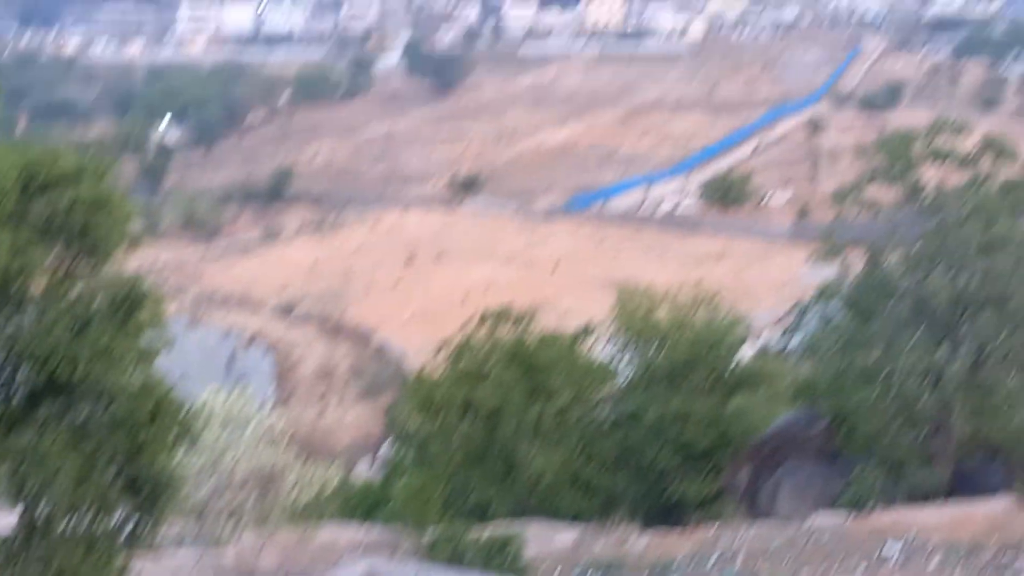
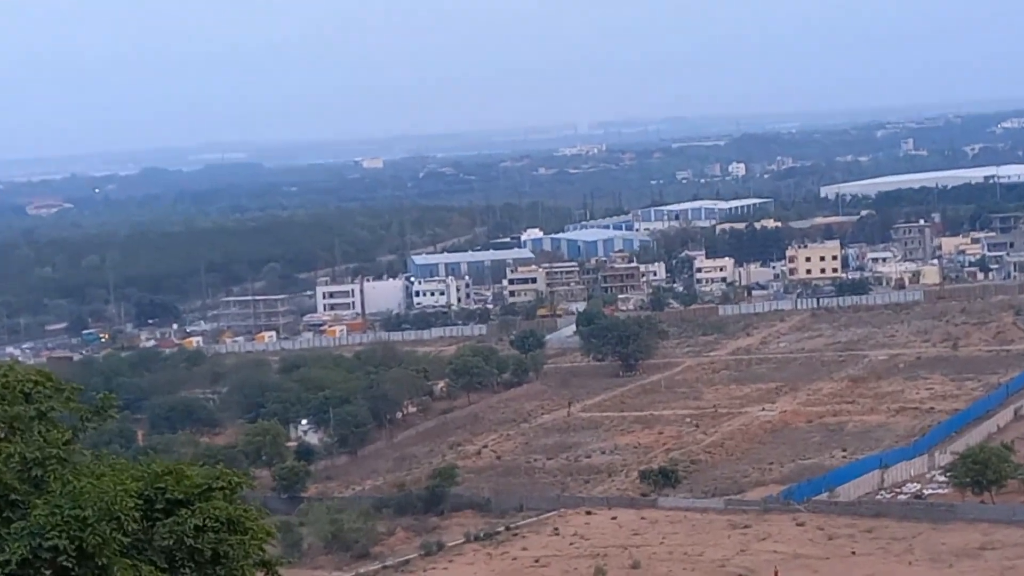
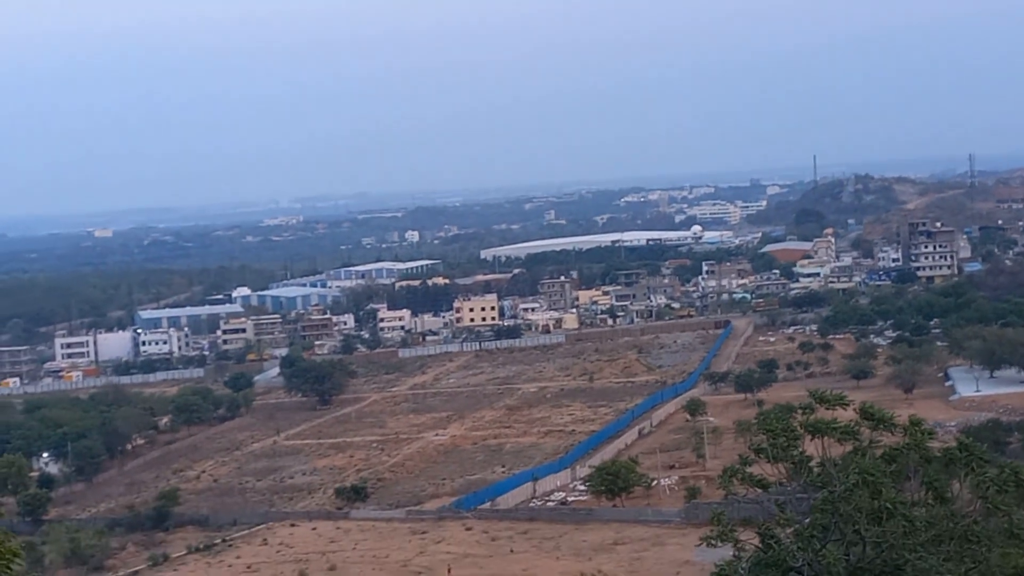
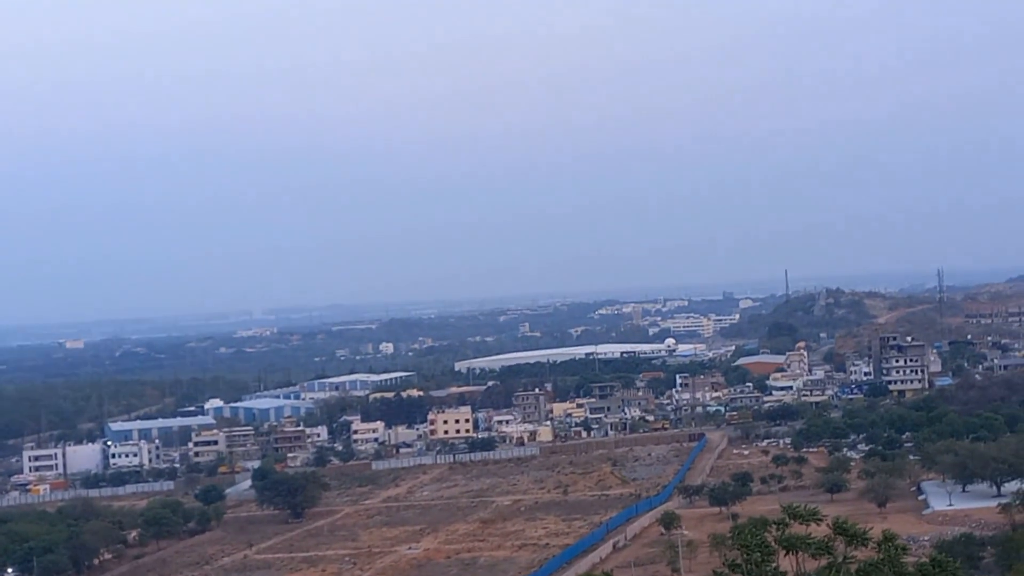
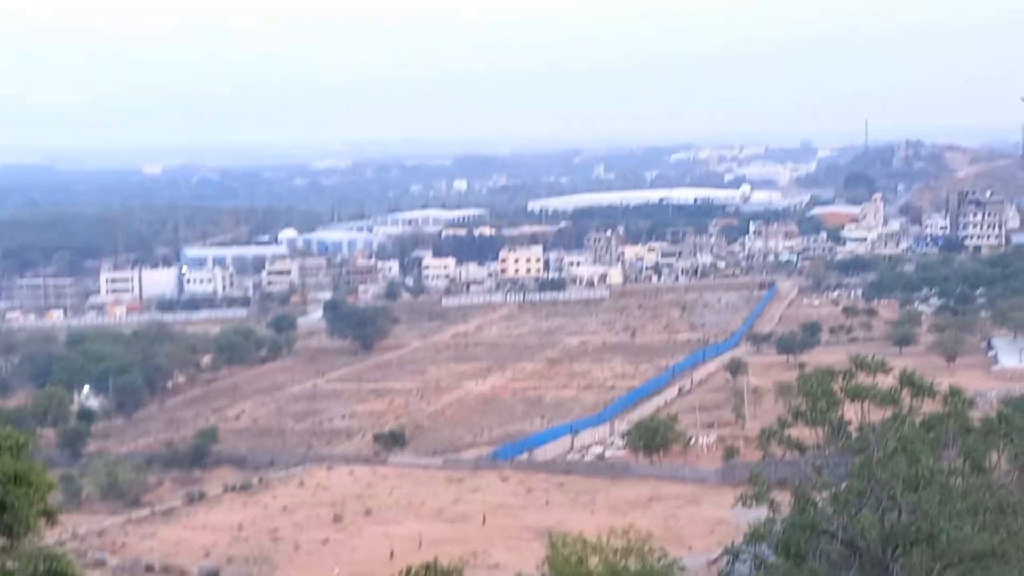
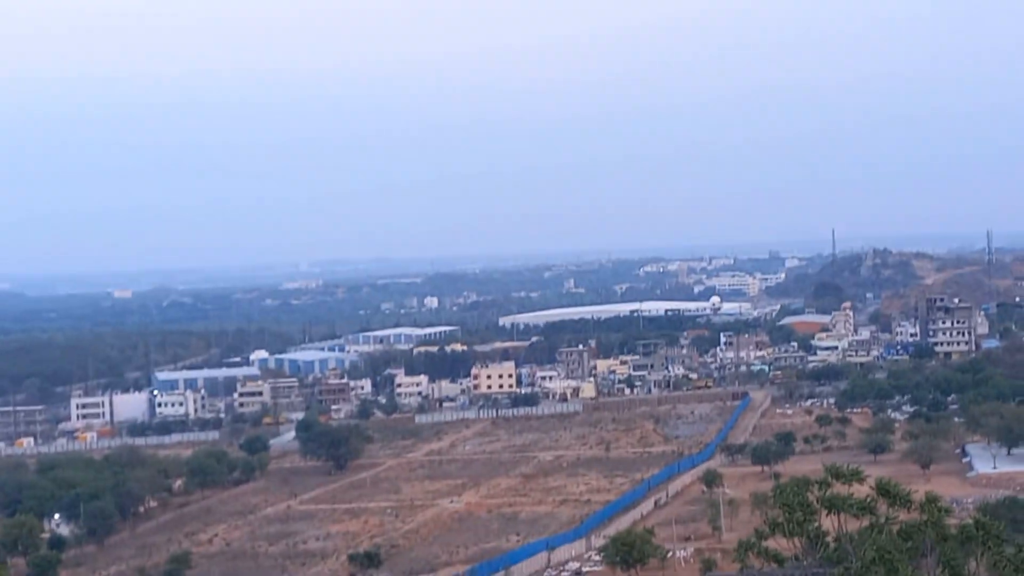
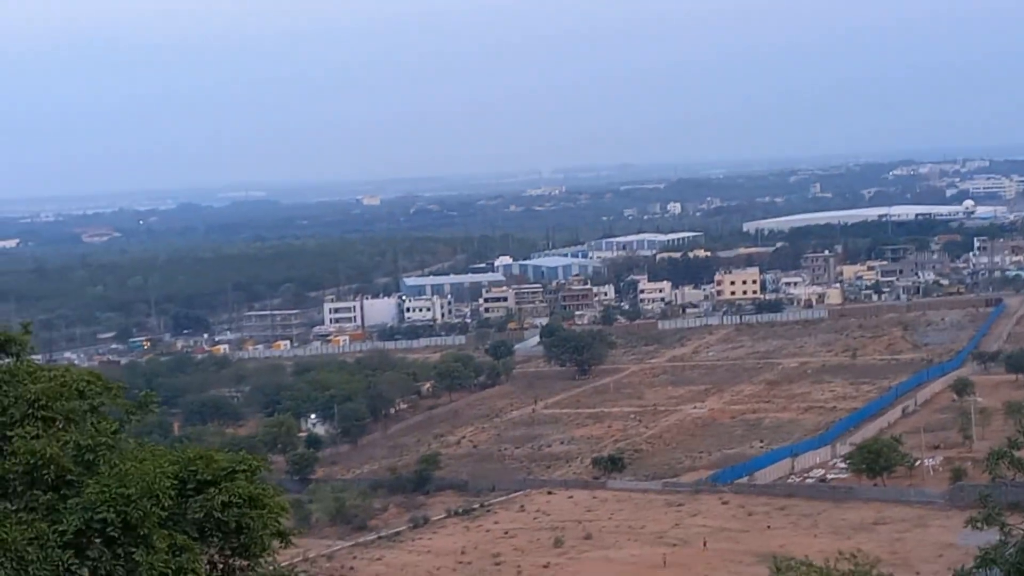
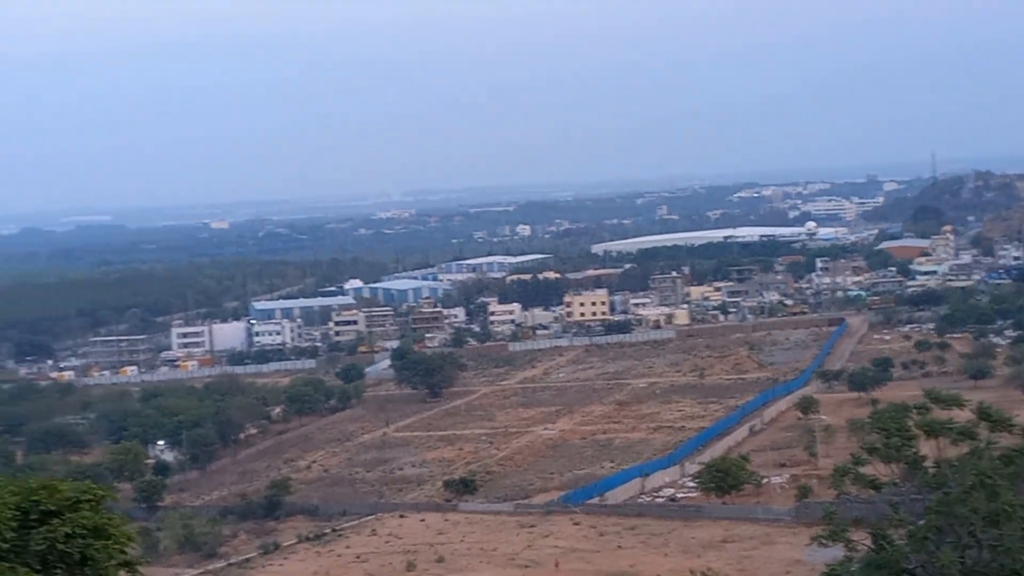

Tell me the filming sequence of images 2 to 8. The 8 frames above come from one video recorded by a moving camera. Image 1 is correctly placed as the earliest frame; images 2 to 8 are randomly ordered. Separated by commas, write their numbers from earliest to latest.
5, 6, 4, 3, 8, 7, 2
